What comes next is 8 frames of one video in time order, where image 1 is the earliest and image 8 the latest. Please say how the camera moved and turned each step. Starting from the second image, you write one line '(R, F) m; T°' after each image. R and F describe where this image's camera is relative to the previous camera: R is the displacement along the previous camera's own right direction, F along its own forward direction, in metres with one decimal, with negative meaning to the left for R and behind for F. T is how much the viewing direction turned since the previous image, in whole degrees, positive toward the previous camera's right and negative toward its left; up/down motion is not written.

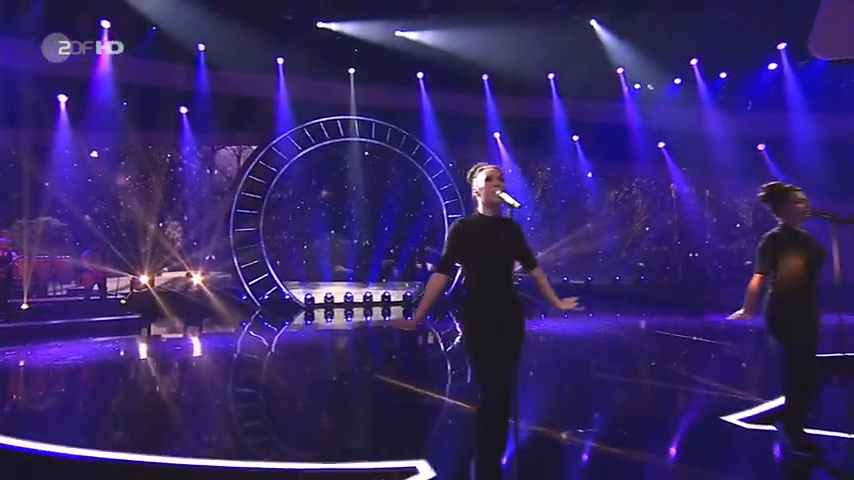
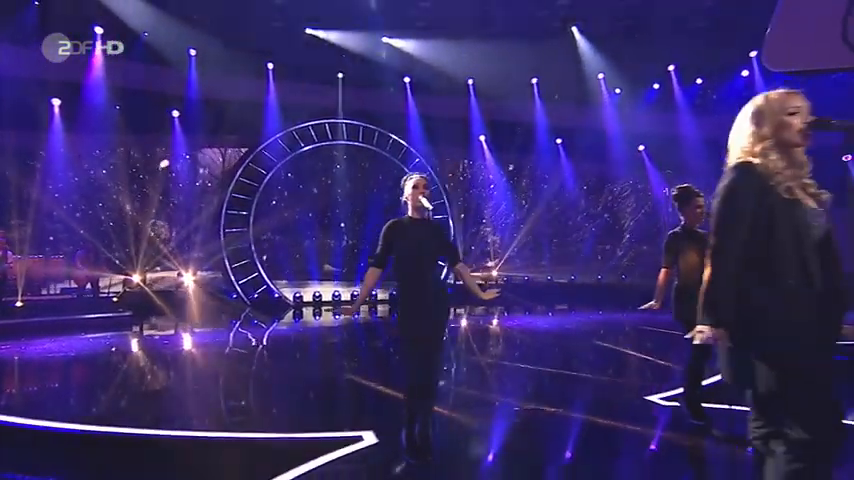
(-0.5, -0.4) m; +4°
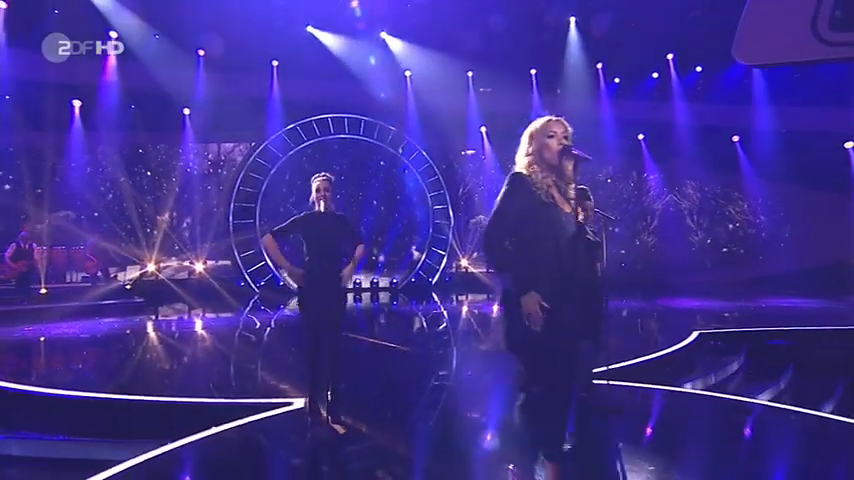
(+0.6, -0.4) m; -3°
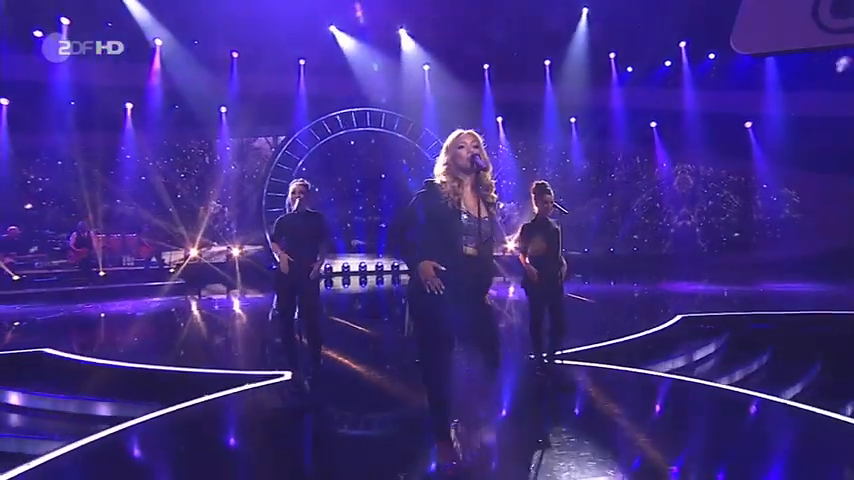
(+0.4, -0.8) m; -4°
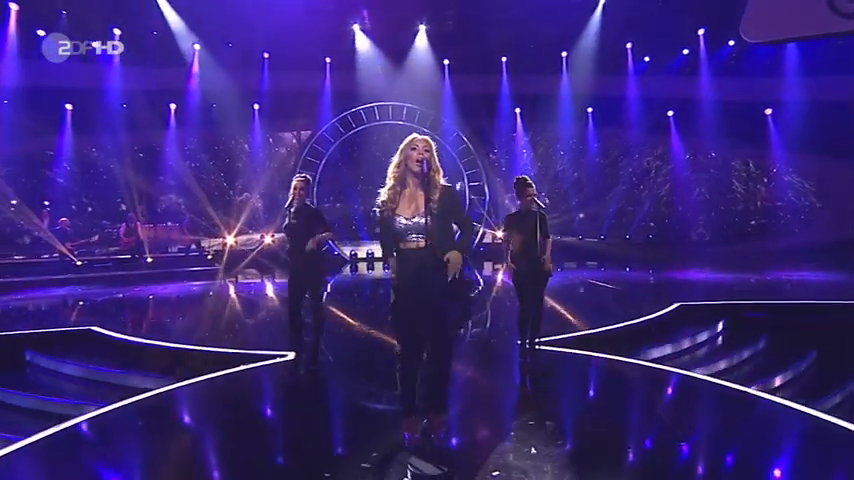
(+0.3, -0.7) m; -4°
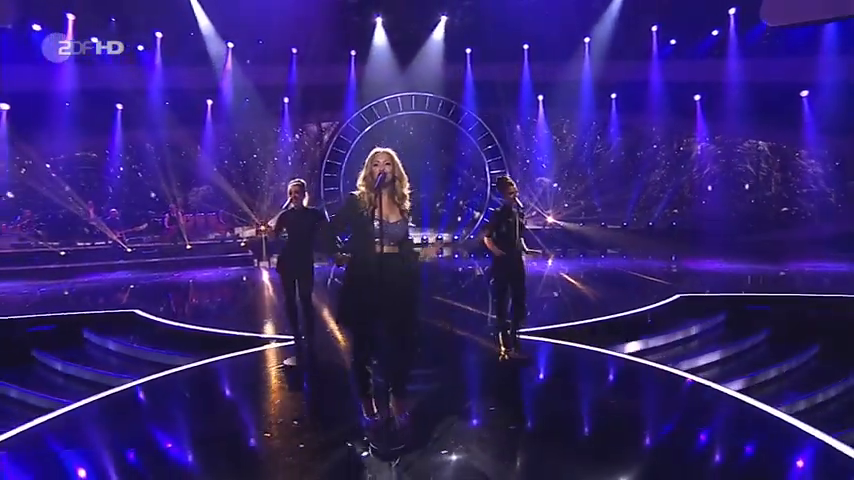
(+0.5, -0.4) m; -5°
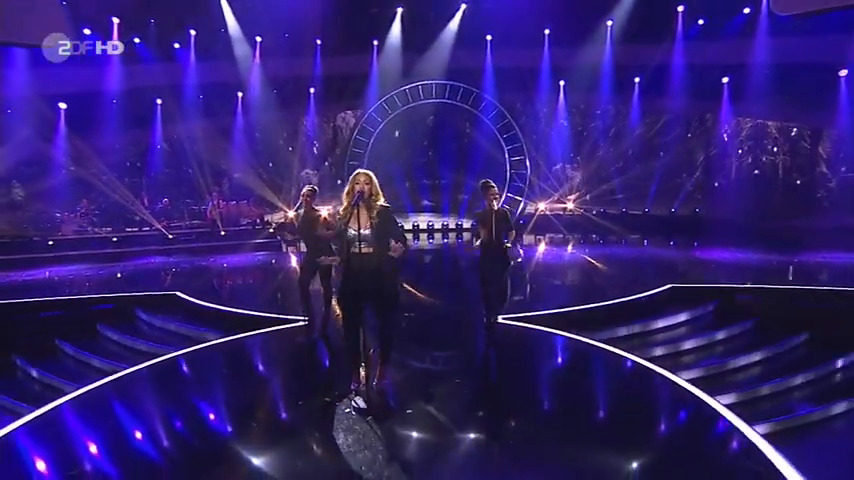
(+0.5, -0.4) m; -5°
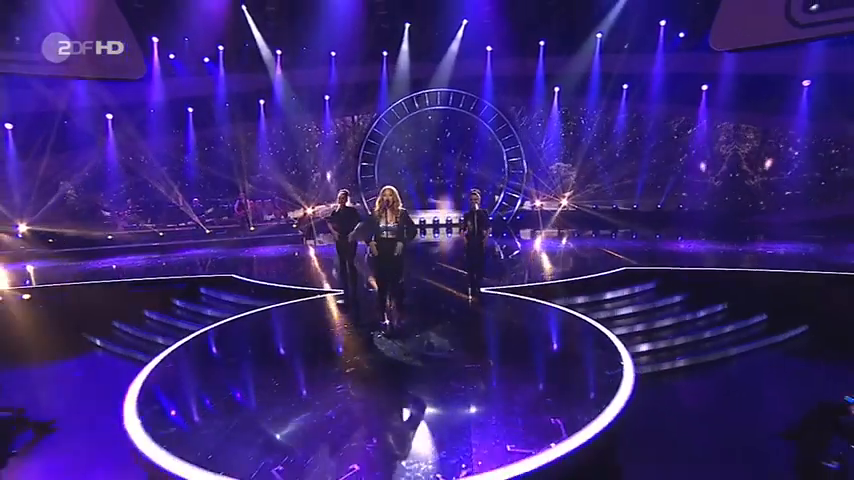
(+0.1, -1.4) m; -1°
